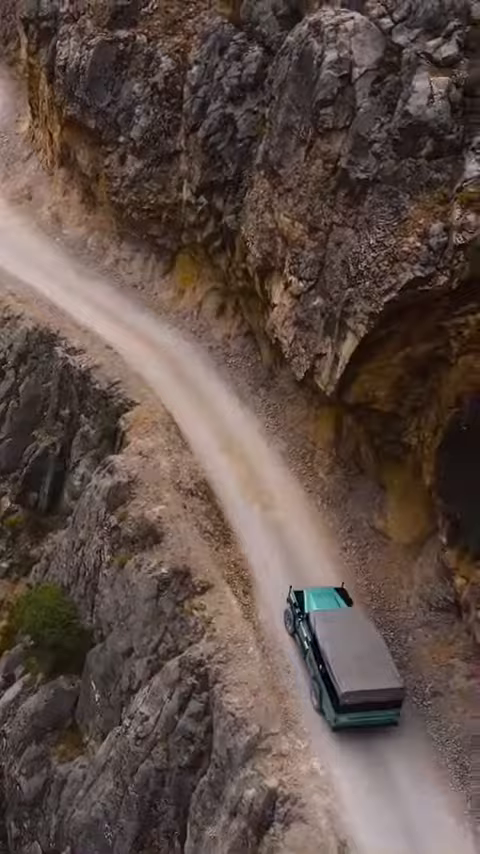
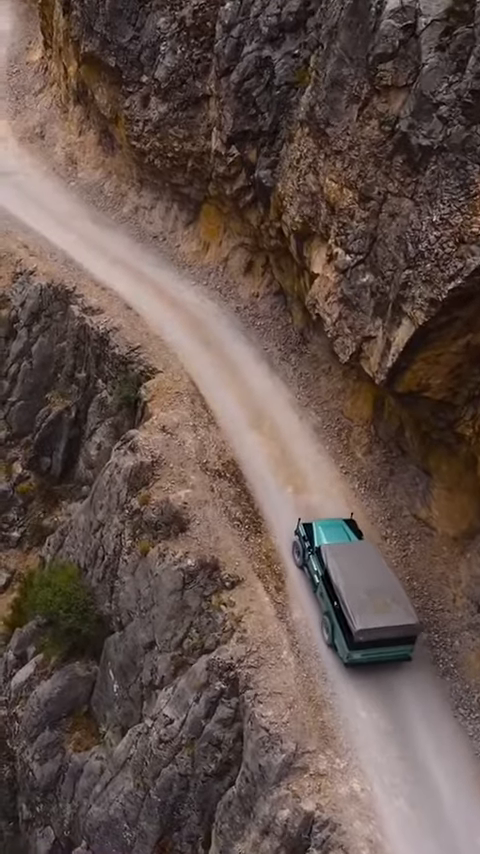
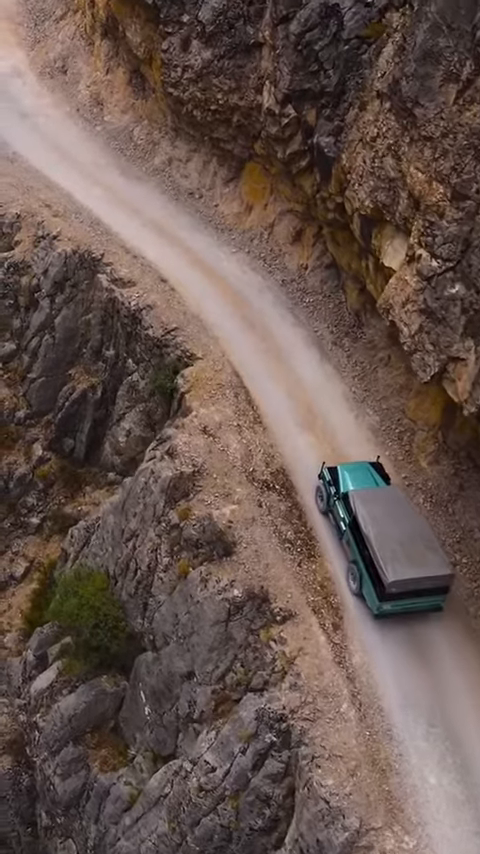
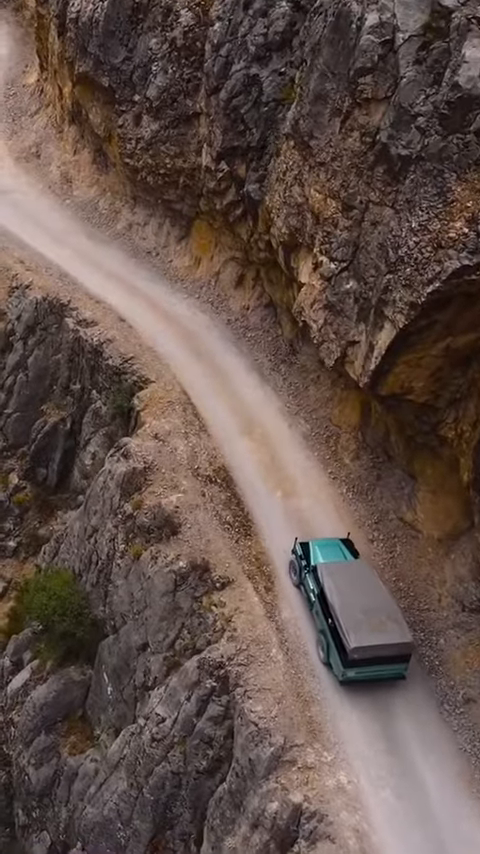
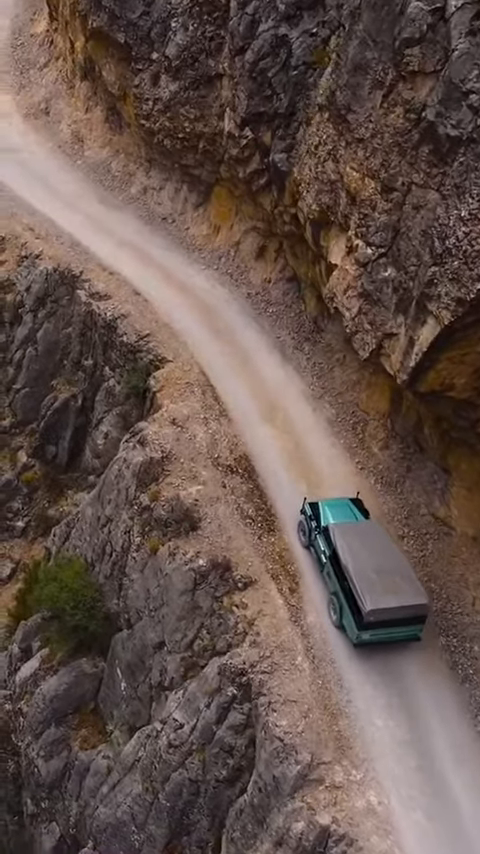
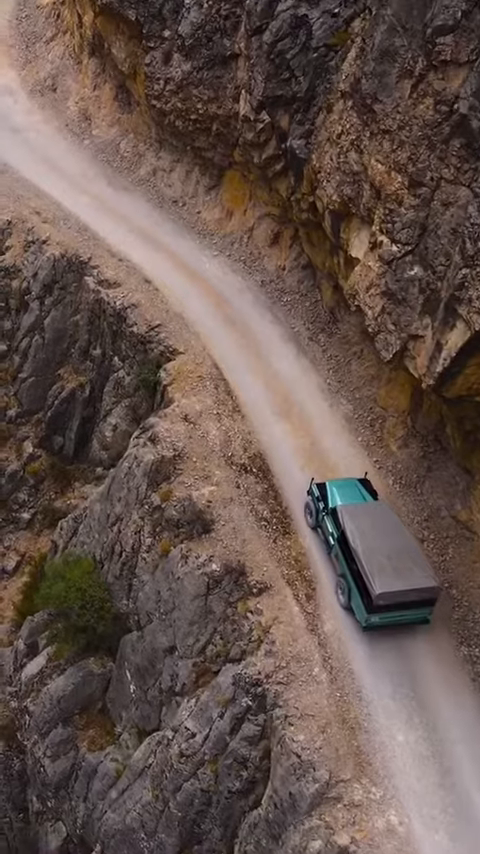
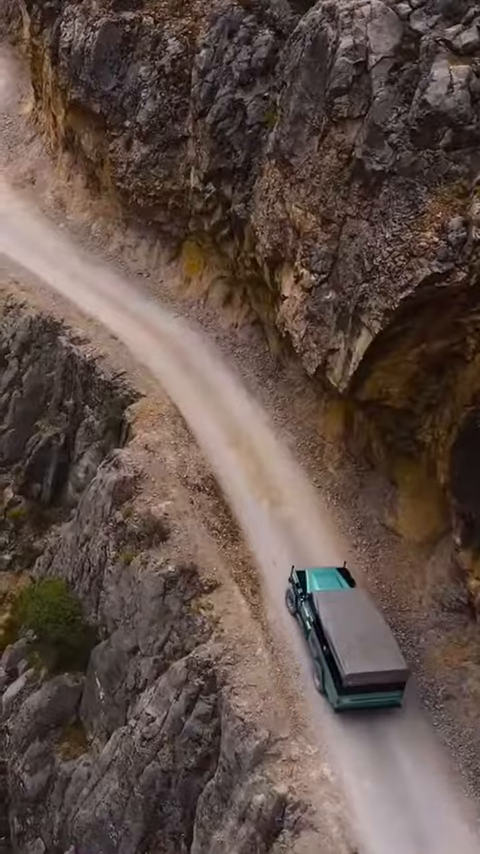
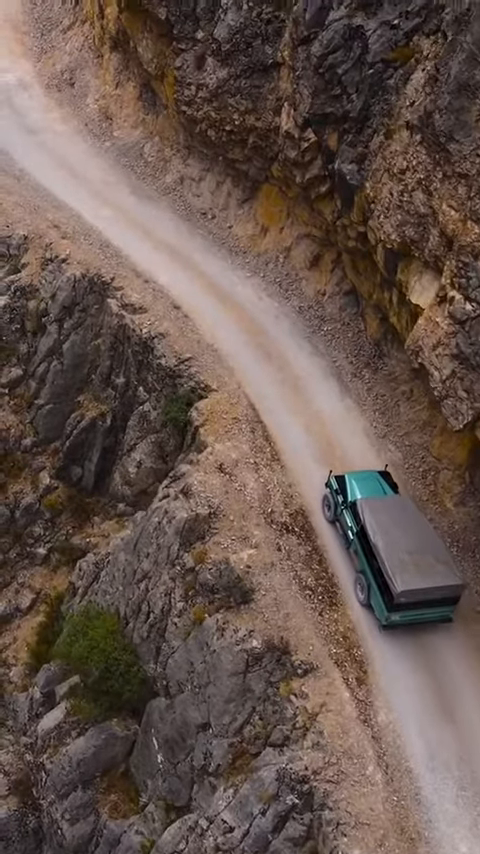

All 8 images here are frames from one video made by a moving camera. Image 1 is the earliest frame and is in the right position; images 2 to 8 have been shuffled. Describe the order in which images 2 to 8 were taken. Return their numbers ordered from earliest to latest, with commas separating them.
7, 4, 2, 5, 6, 3, 8
